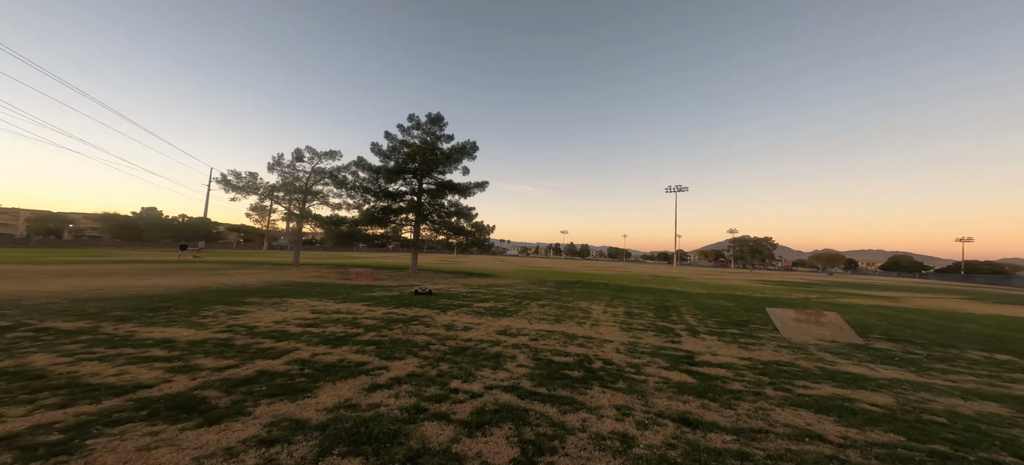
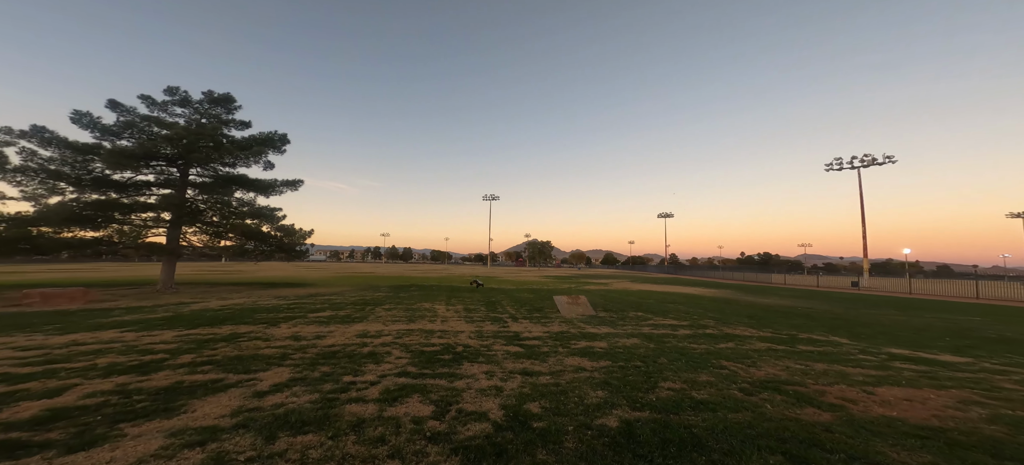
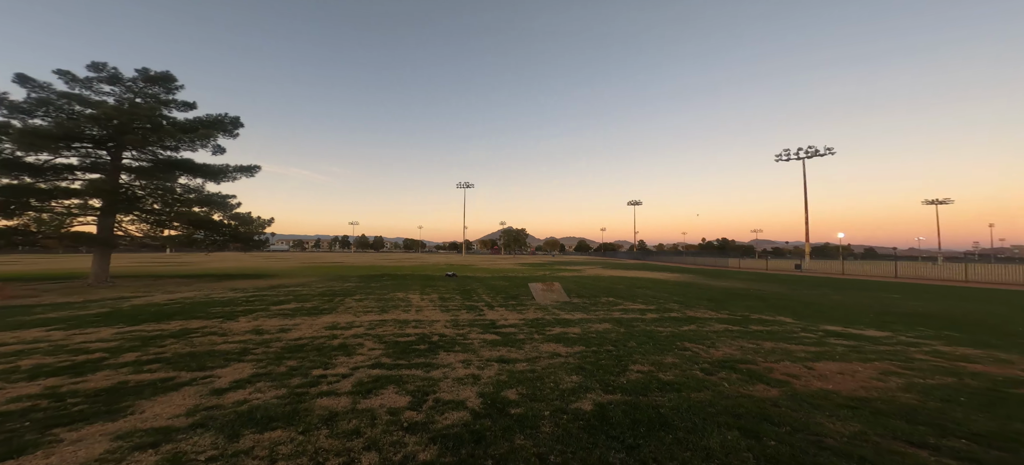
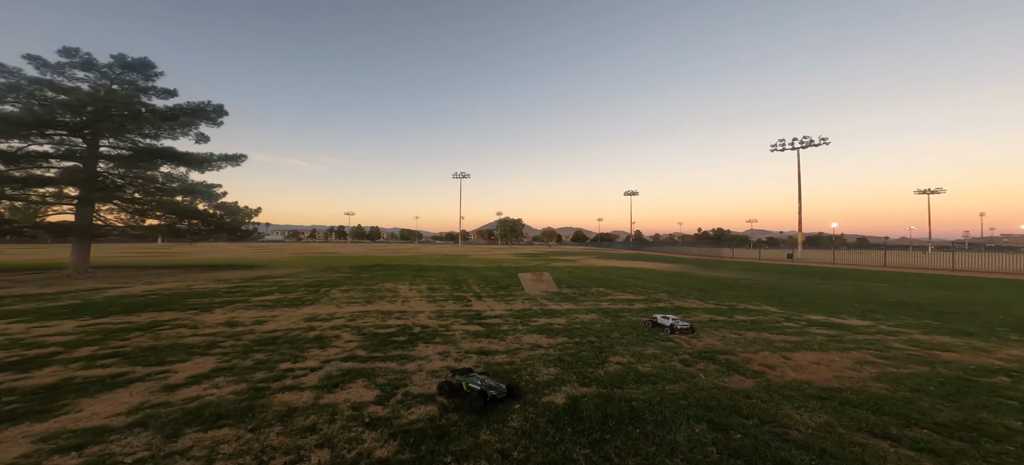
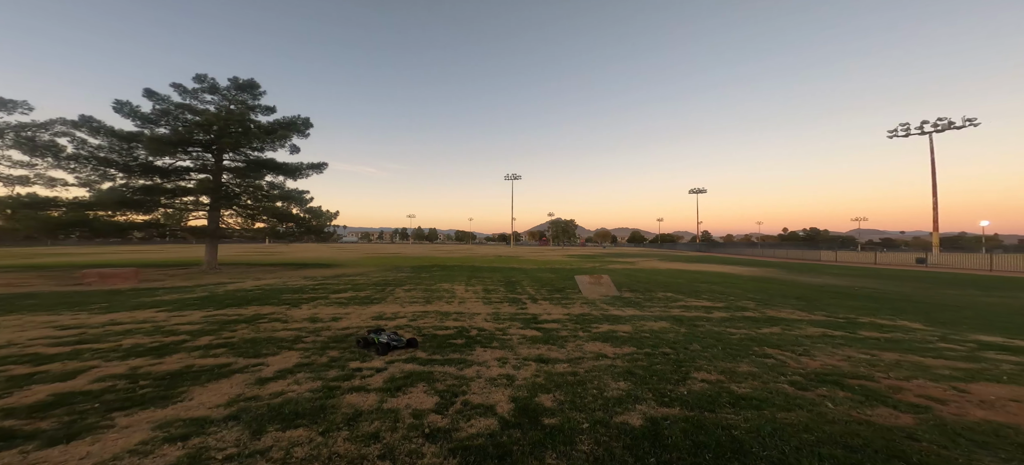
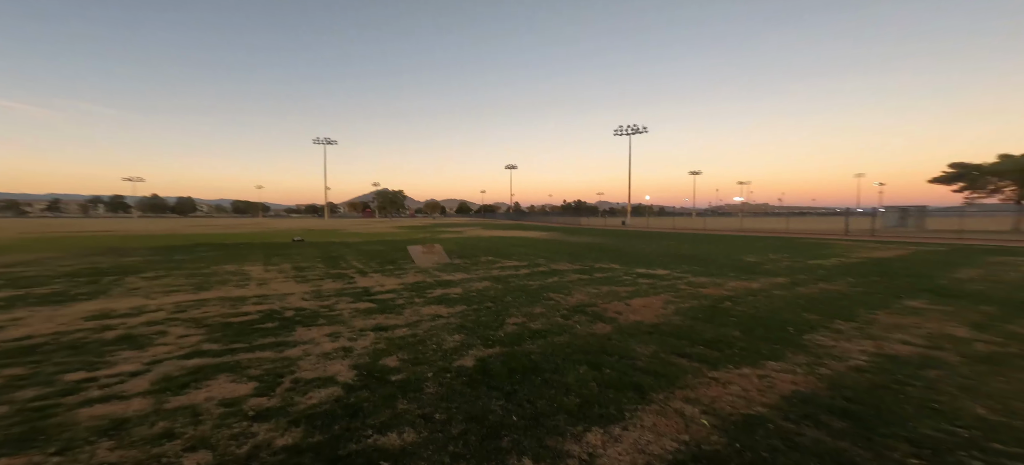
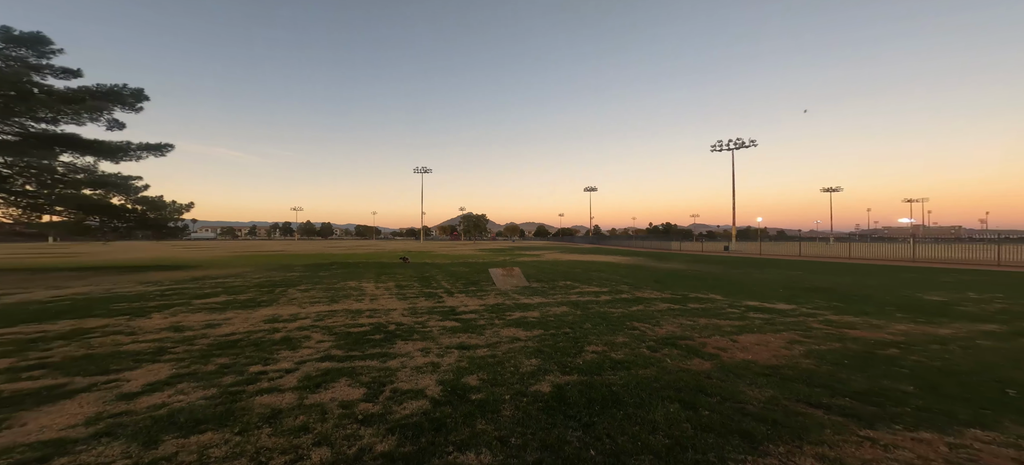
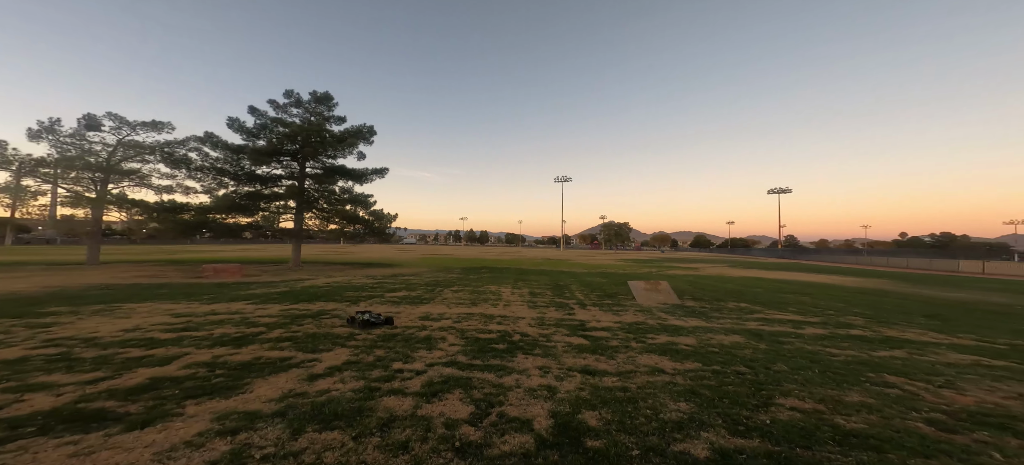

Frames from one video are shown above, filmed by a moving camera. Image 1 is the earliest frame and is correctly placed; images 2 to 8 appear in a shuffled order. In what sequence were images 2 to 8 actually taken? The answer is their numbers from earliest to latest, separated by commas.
8, 5, 4, 2, 3, 7, 6
